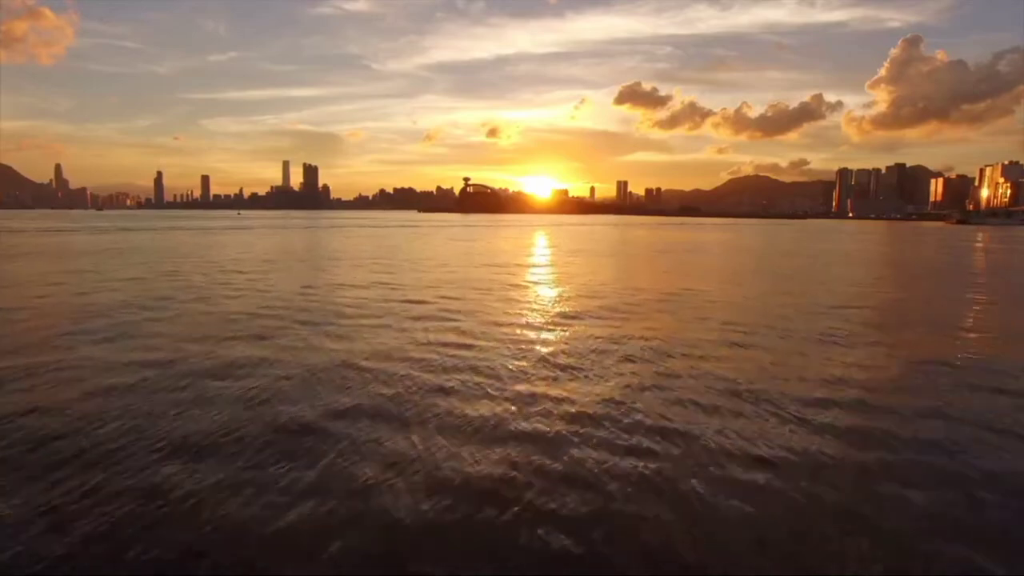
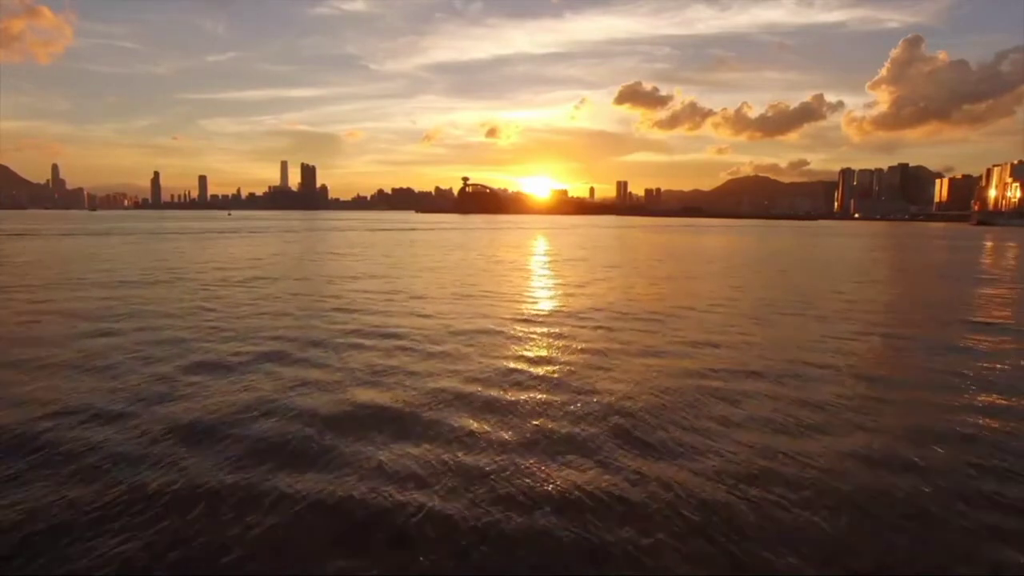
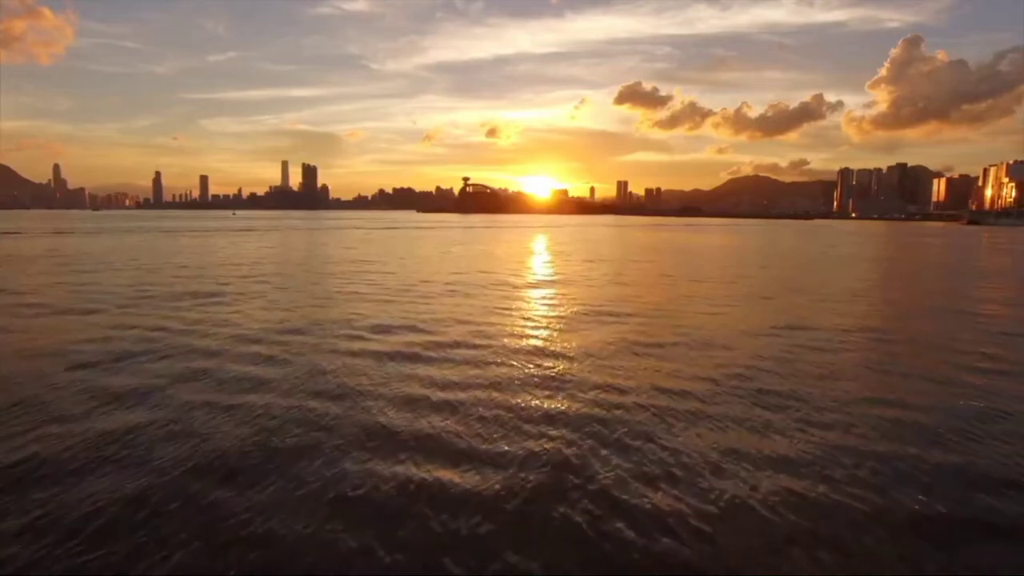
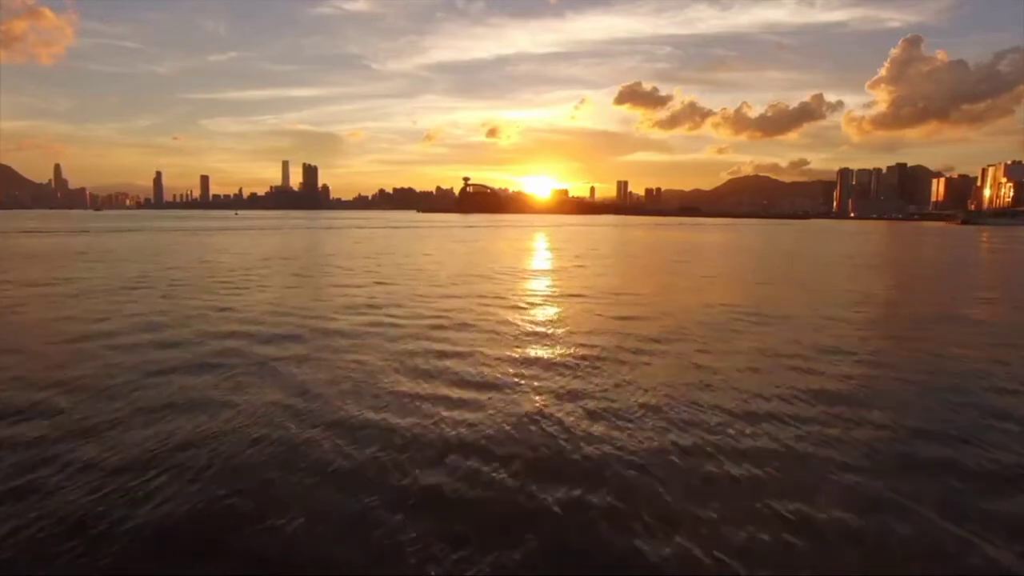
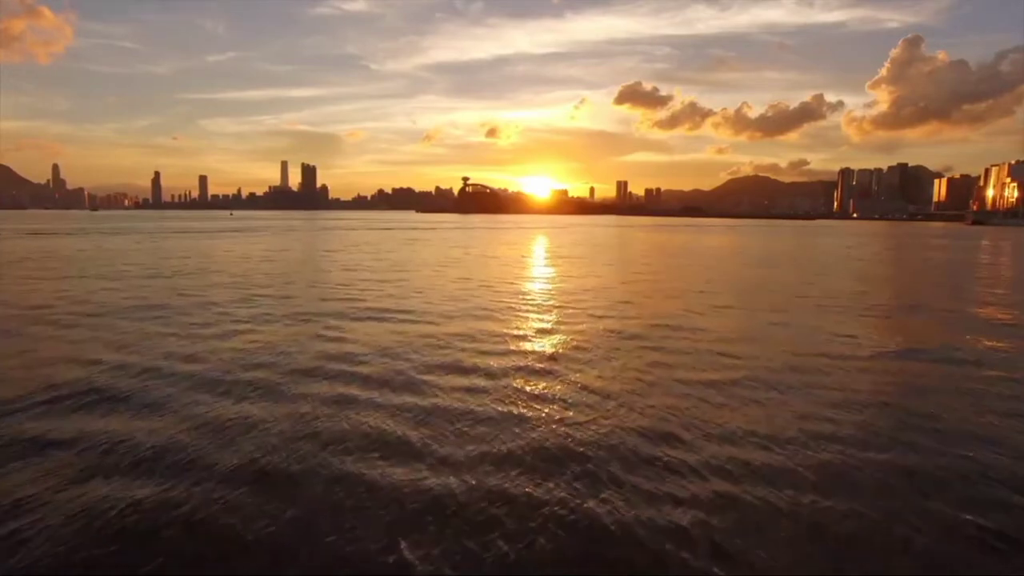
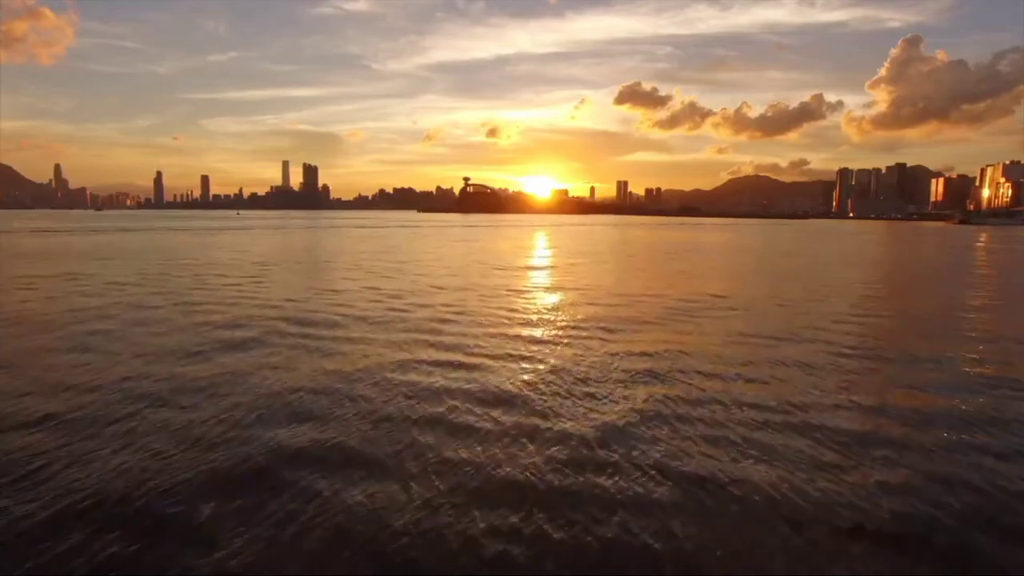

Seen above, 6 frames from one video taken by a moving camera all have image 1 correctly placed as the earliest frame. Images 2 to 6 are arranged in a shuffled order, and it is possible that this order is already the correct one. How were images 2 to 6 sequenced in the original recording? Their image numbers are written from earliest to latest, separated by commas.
6, 4, 3, 5, 2
